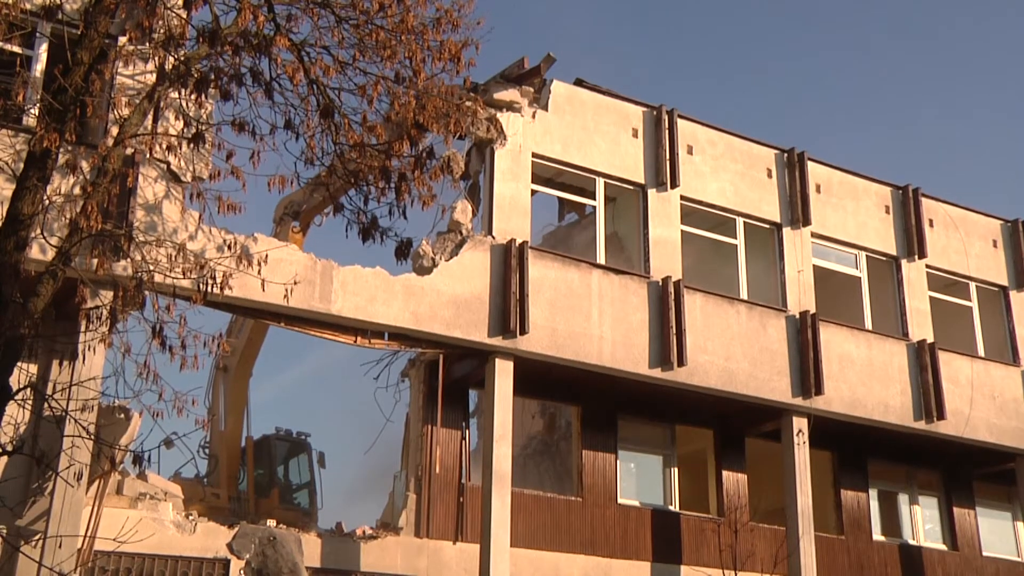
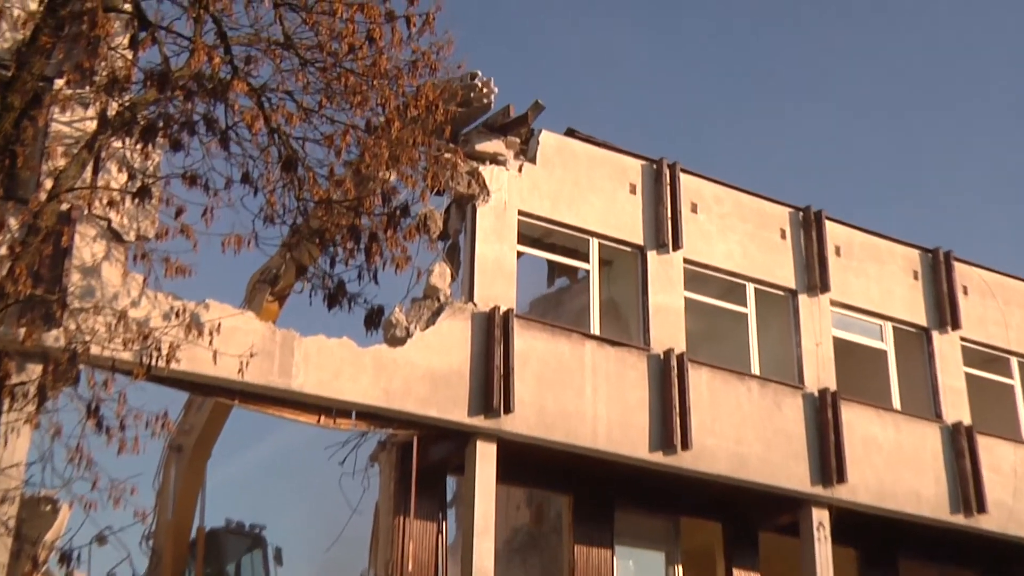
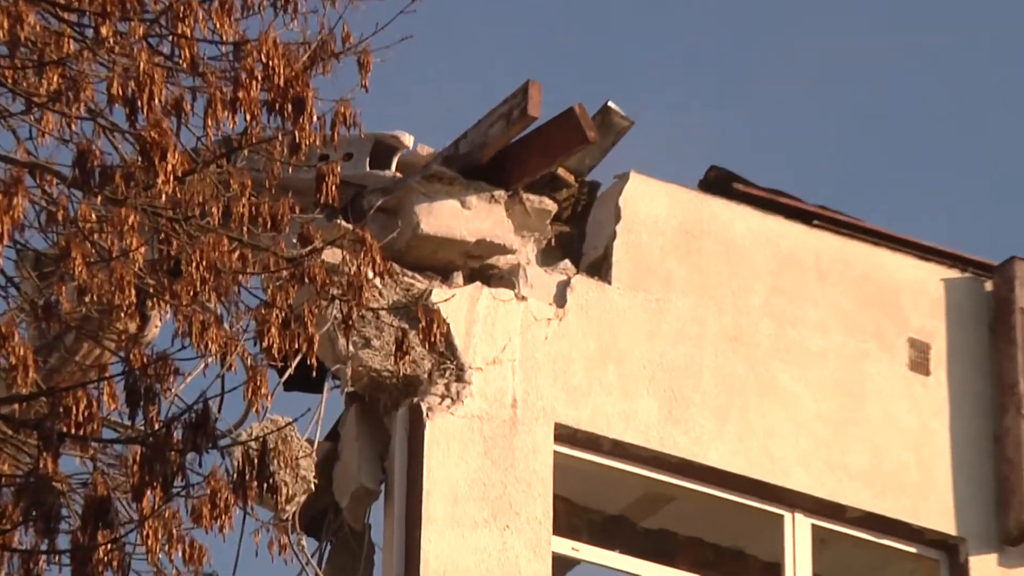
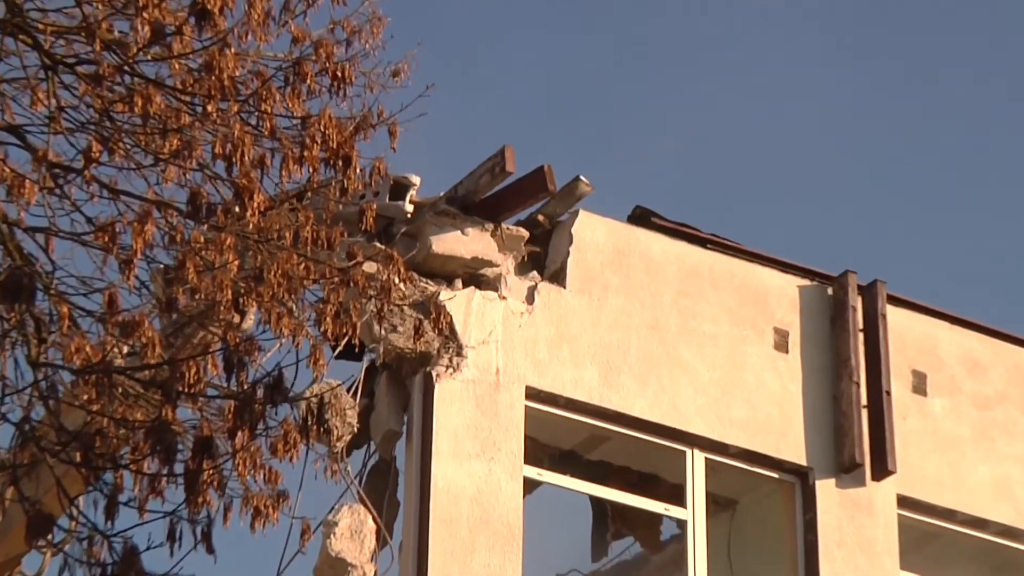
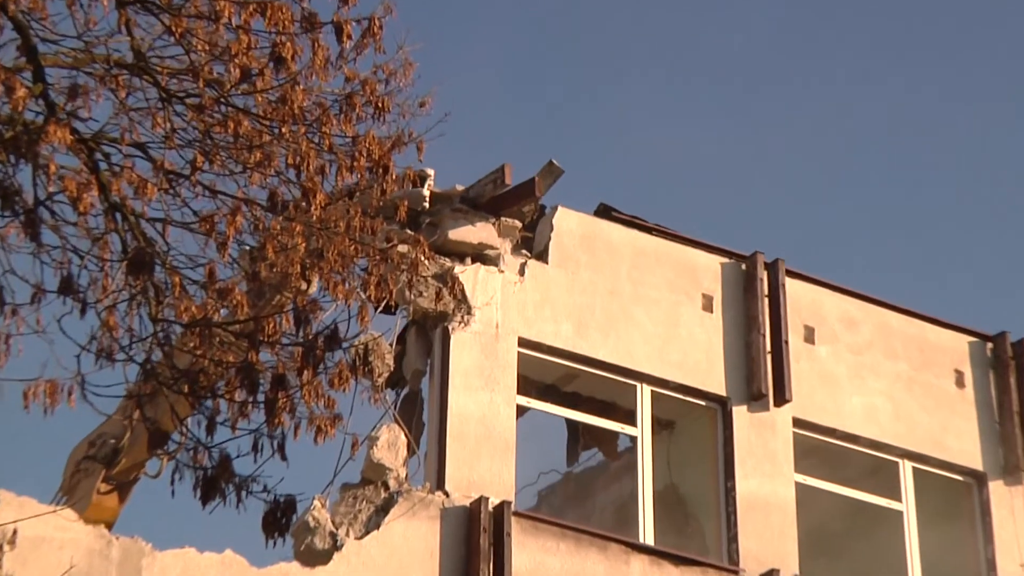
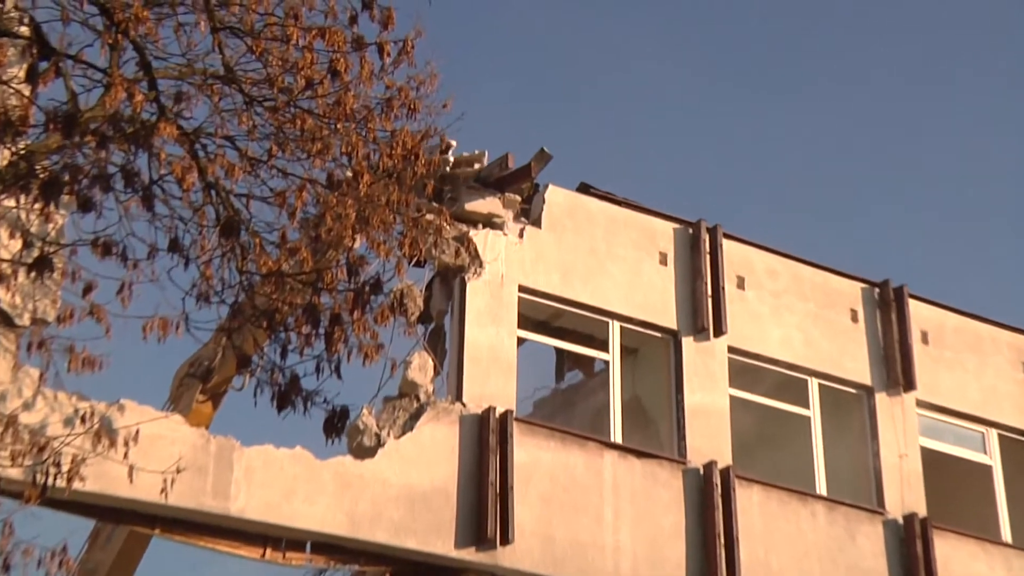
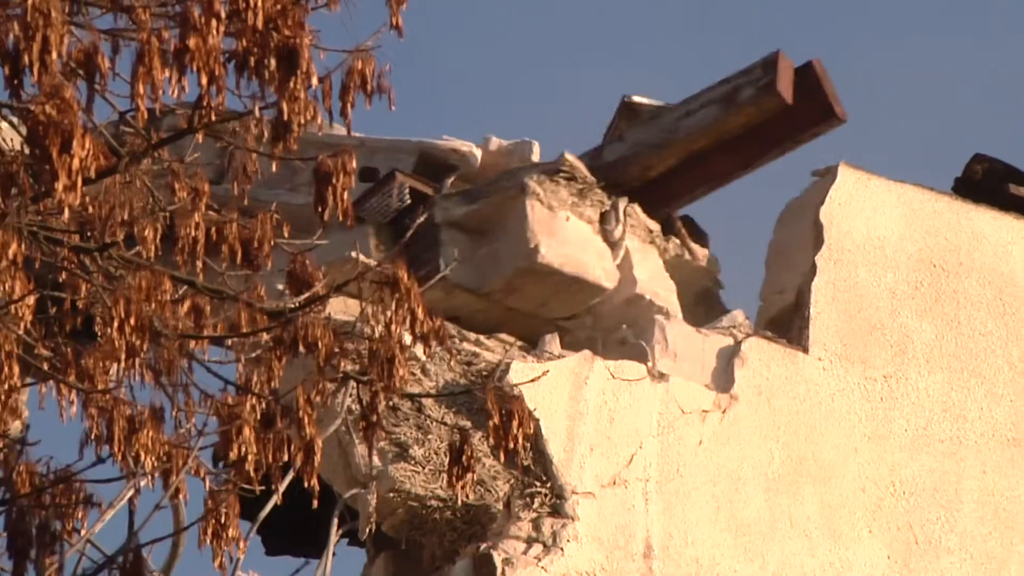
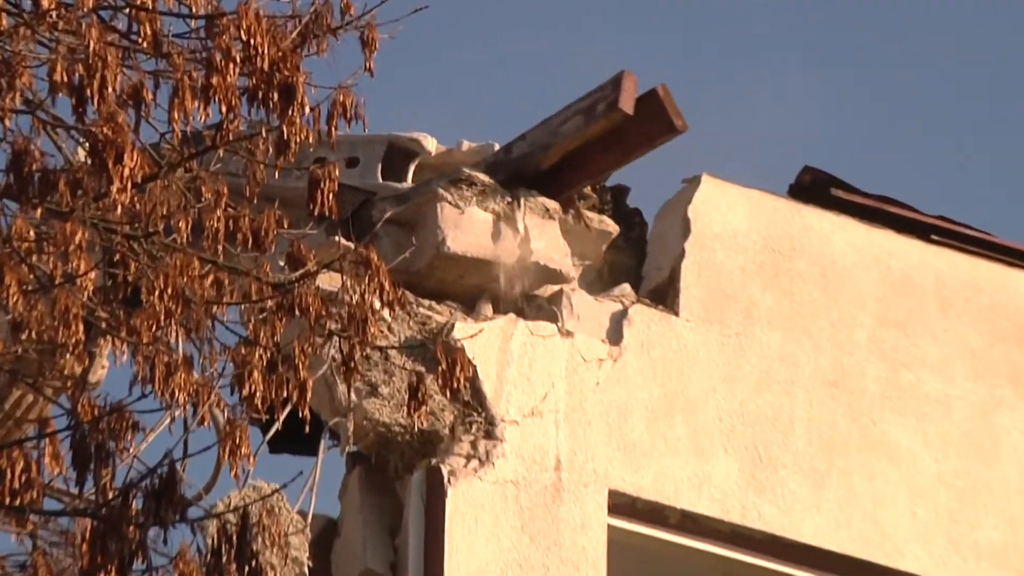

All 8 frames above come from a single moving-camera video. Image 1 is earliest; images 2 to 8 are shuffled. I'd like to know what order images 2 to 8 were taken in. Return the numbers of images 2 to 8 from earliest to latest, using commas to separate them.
2, 6, 5, 4, 3, 8, 7
